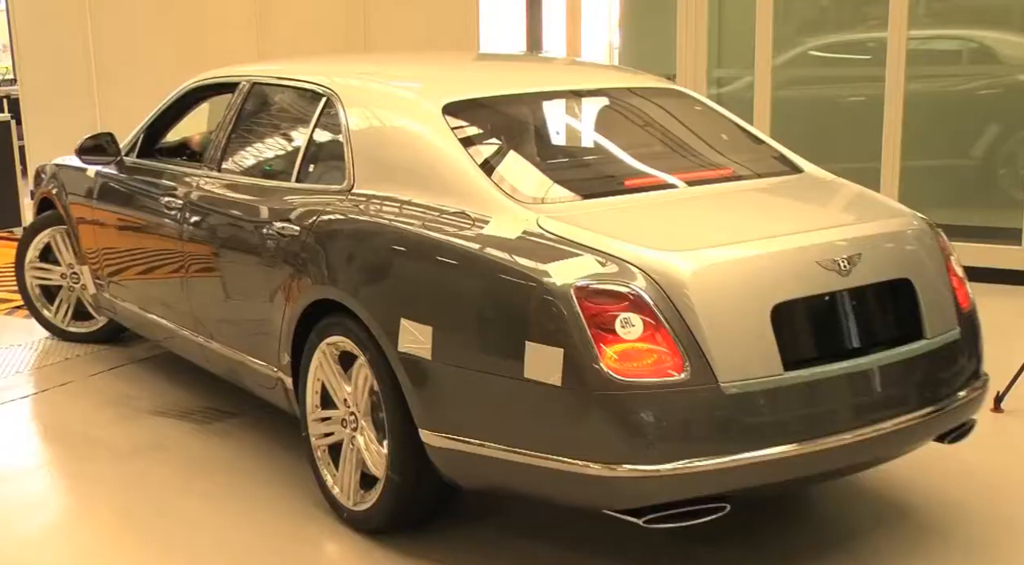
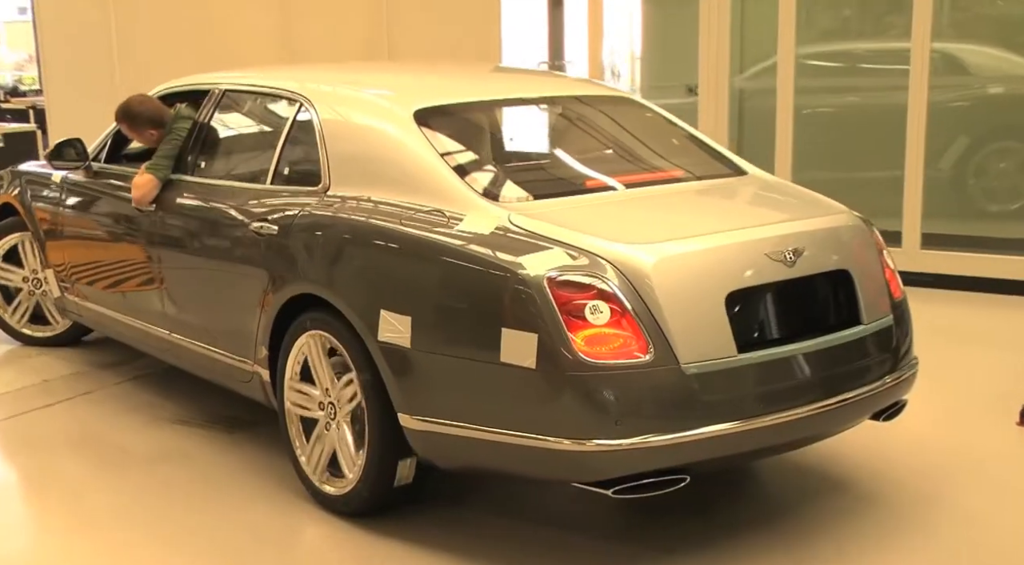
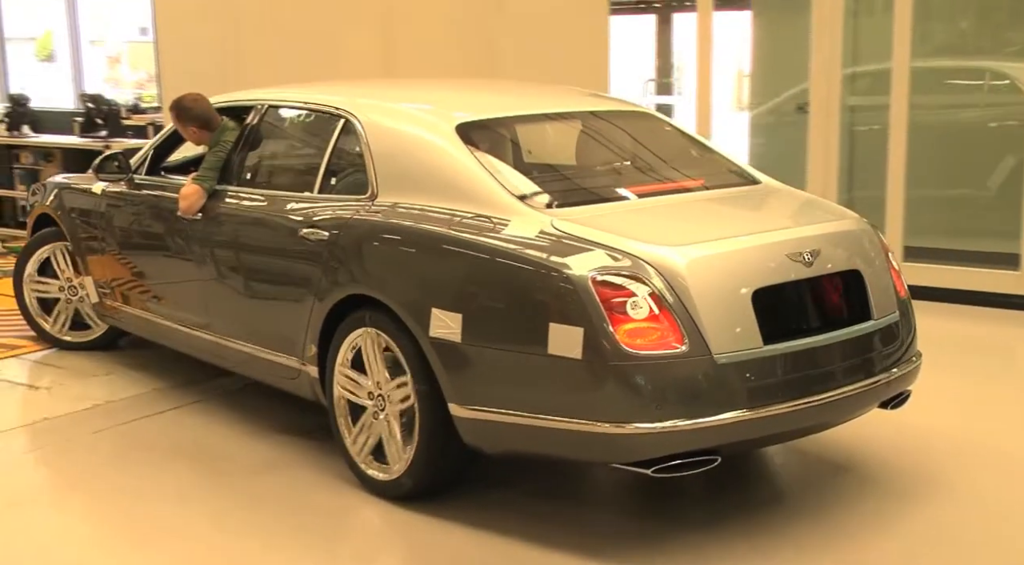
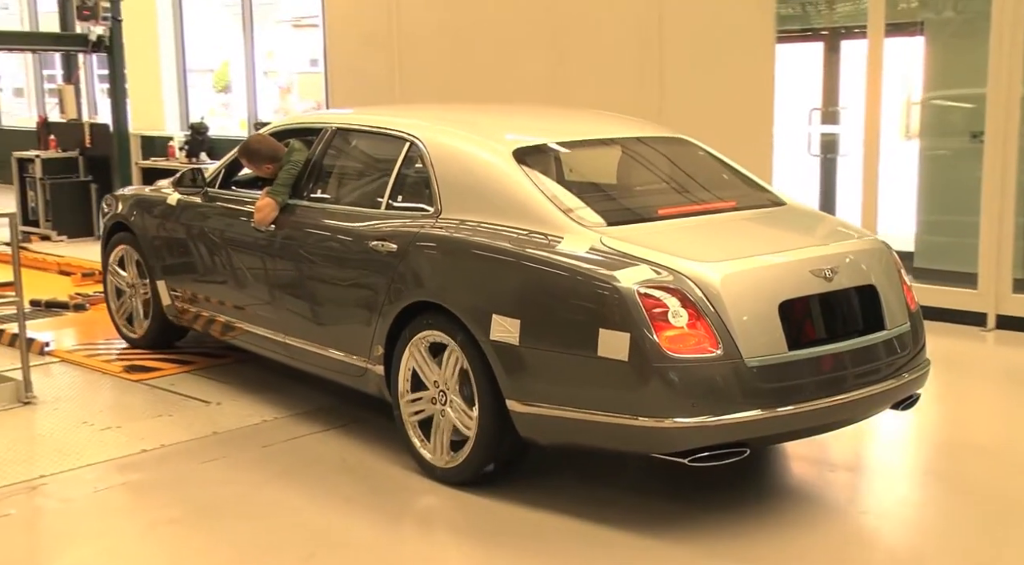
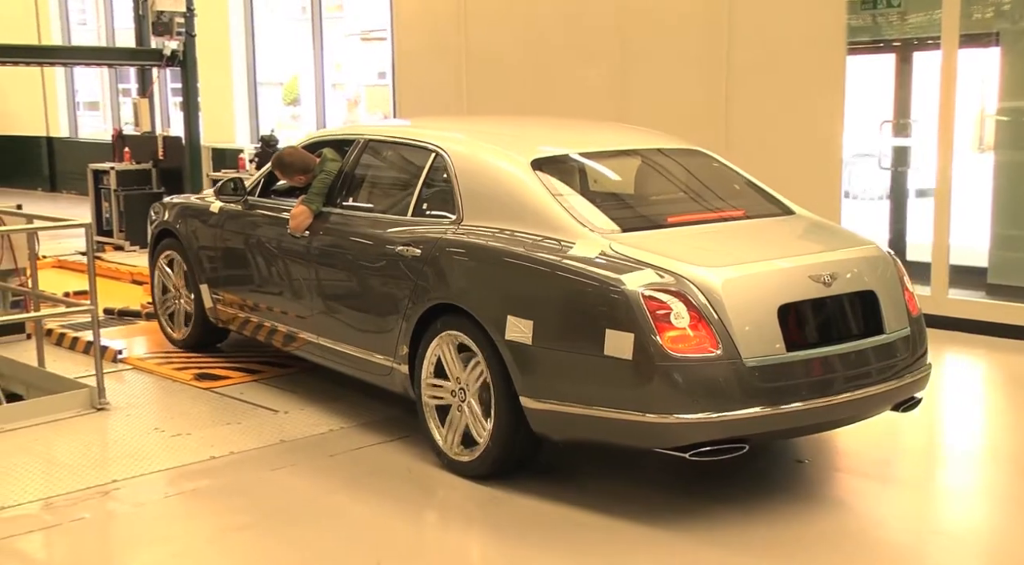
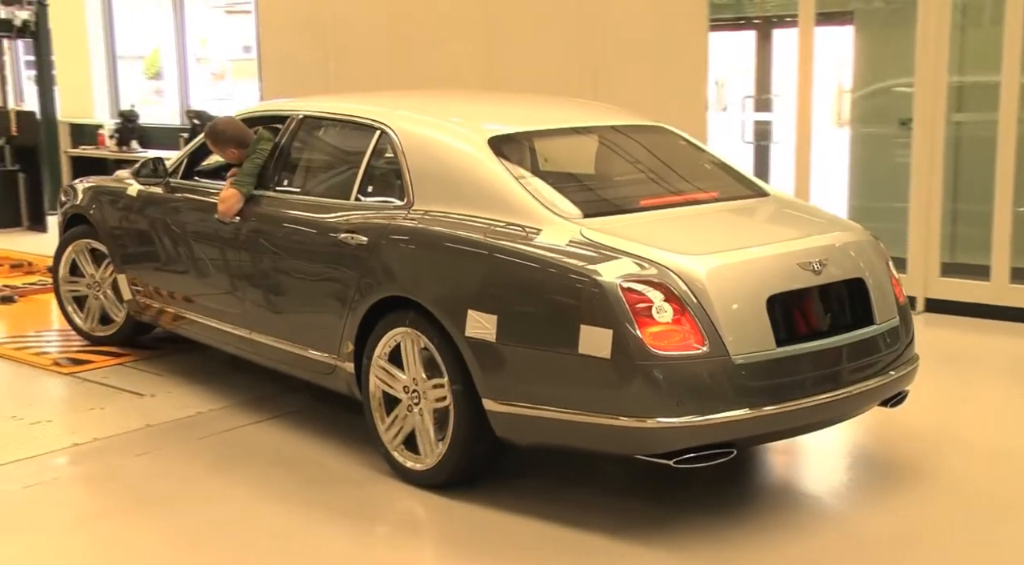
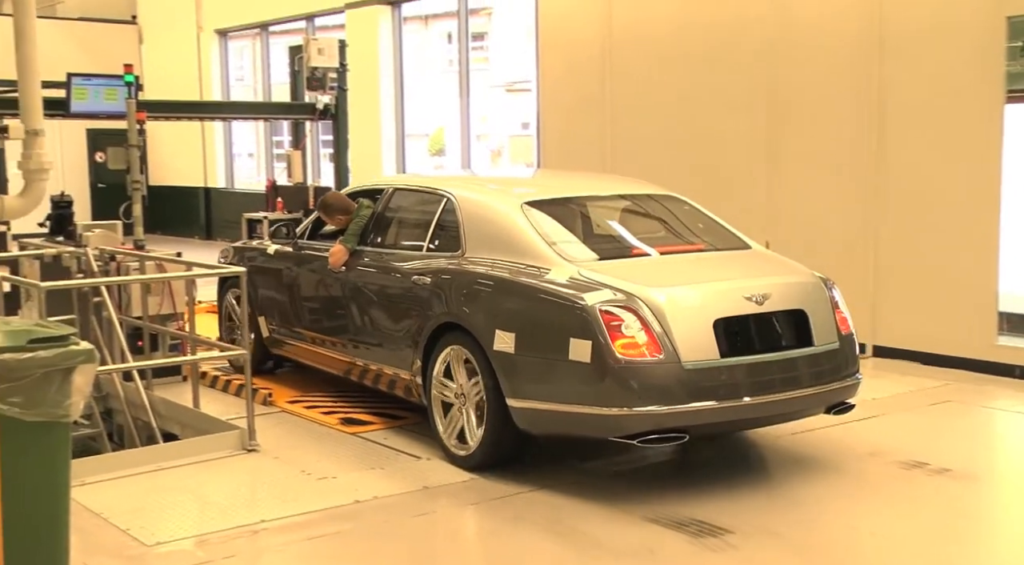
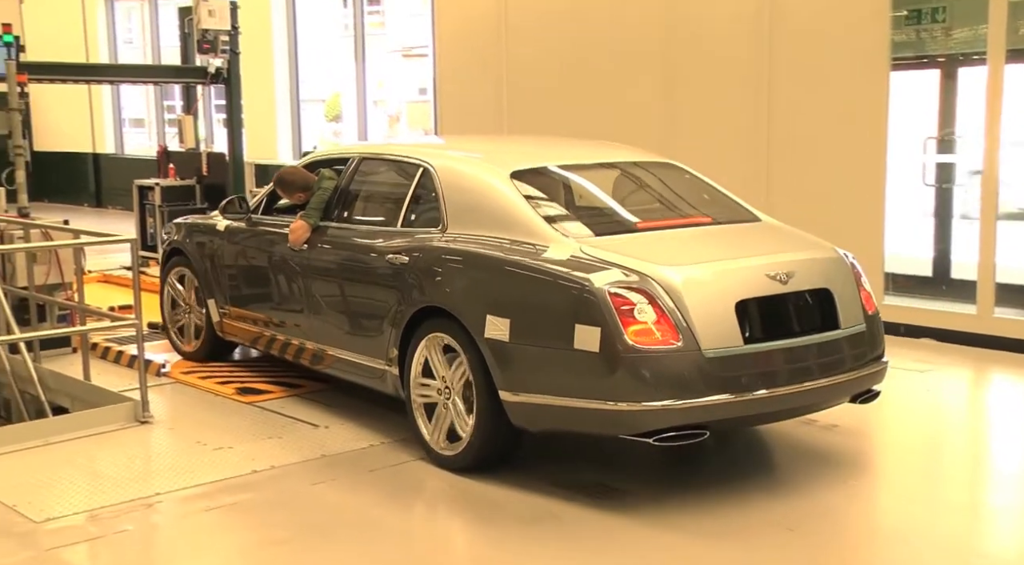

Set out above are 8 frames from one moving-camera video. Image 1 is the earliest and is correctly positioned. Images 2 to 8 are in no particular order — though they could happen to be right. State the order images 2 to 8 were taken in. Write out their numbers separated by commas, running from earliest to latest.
2, 3, 6, 4, 5, 8, 7
